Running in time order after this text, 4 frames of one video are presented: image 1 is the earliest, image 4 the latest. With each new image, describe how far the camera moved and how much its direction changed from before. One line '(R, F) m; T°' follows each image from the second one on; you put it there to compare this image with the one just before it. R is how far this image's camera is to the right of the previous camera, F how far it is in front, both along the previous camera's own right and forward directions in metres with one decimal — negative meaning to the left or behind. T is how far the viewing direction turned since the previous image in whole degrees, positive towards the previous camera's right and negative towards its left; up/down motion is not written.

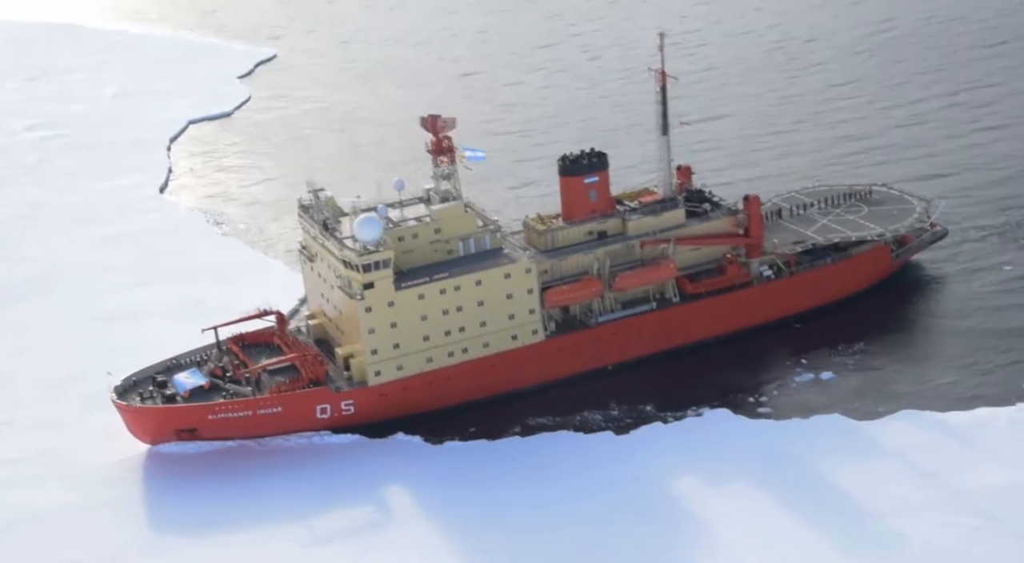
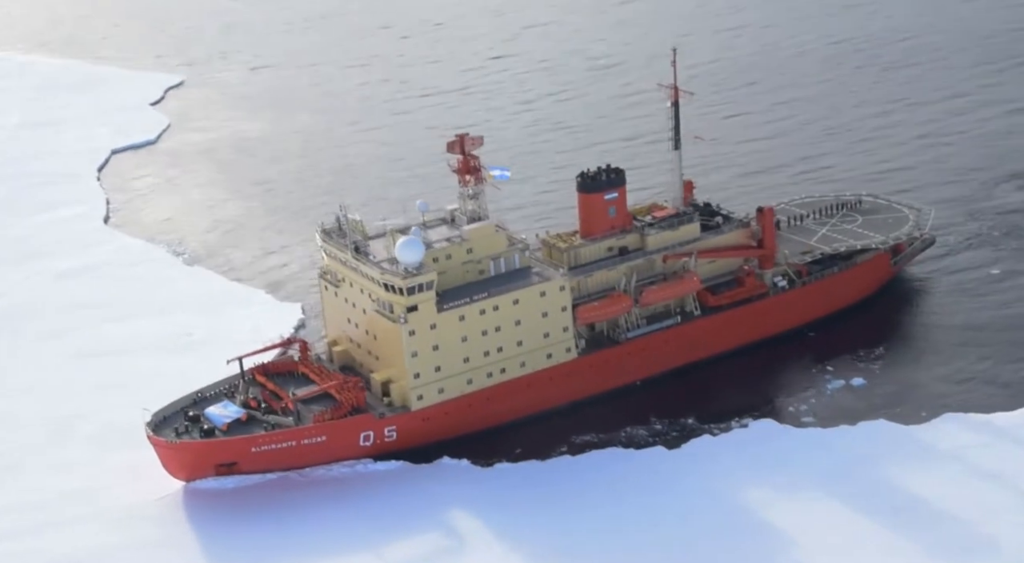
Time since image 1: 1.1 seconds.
(-3.7, +0.5) m; +5°
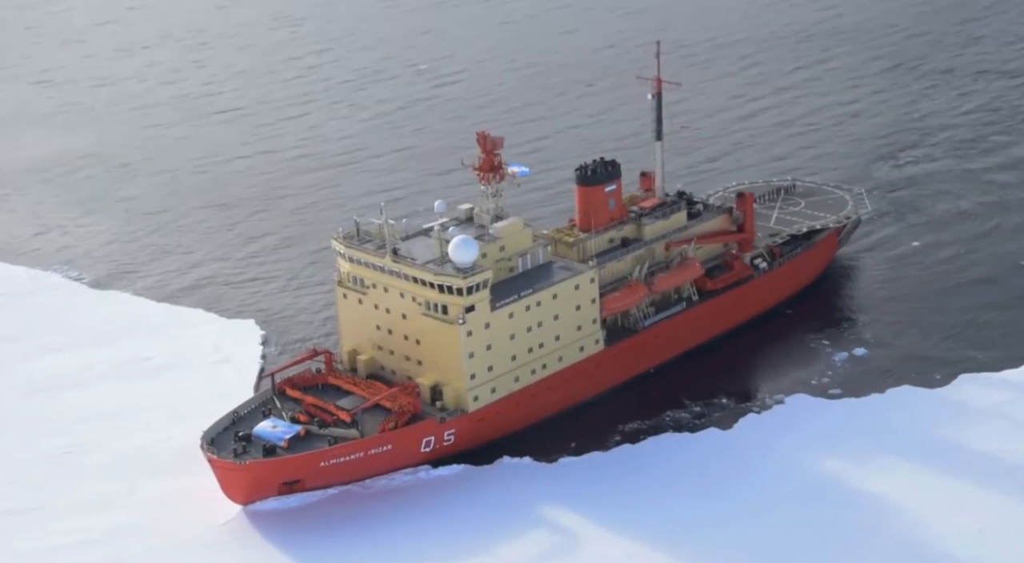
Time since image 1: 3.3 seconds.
(-7.1, +0.8) m; +11°
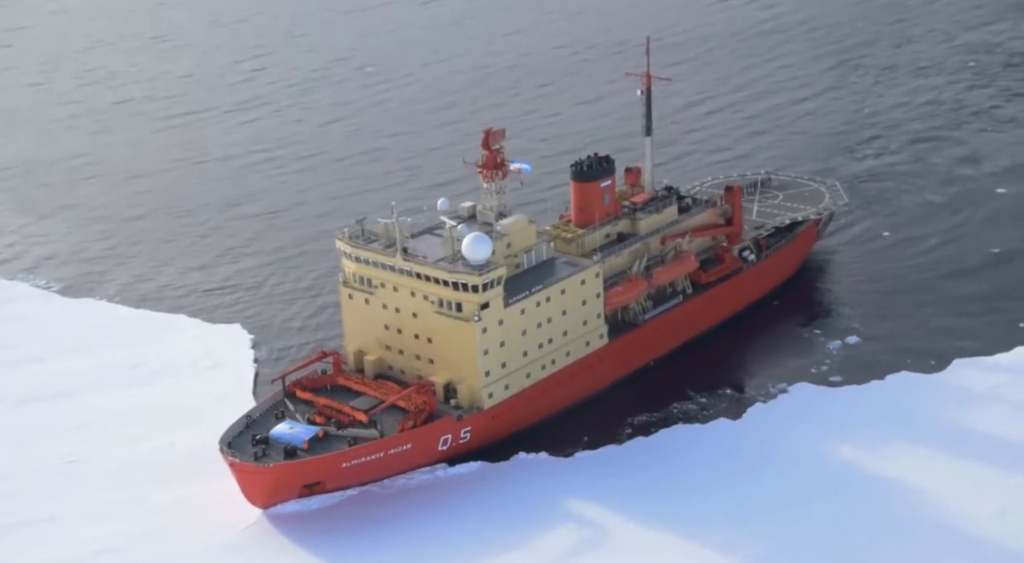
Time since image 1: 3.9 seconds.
(-2.1, 0.0) m; +4°
